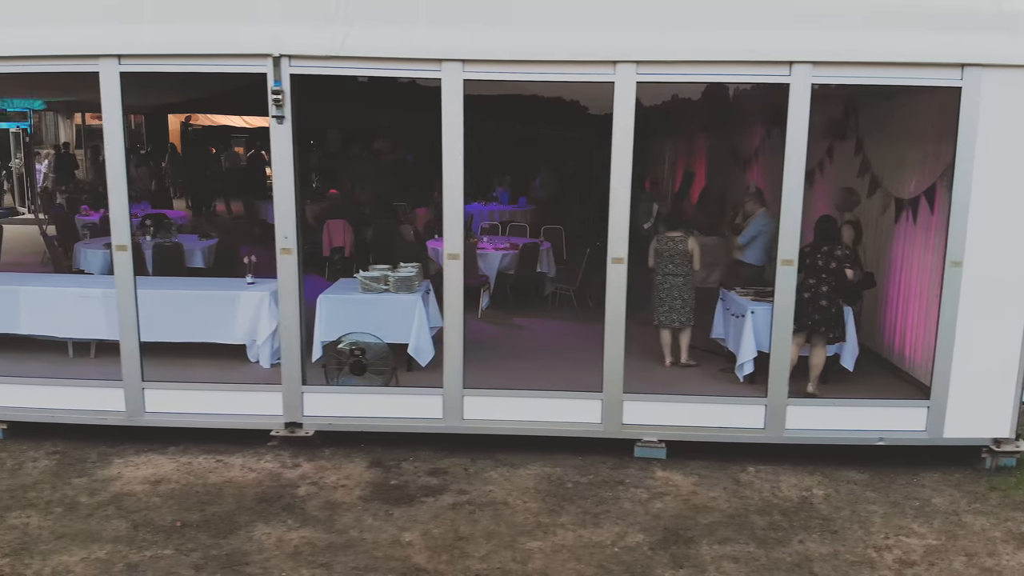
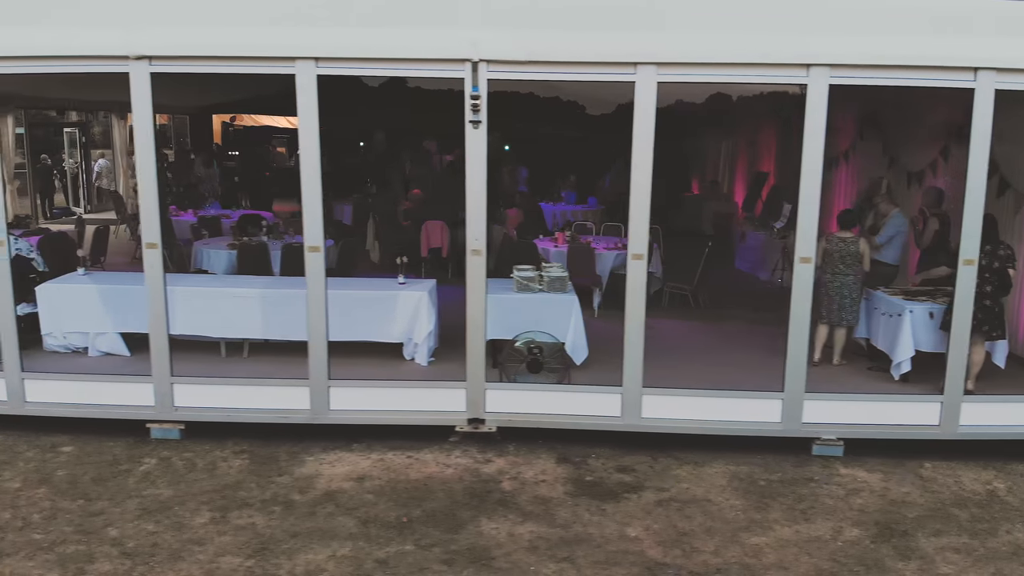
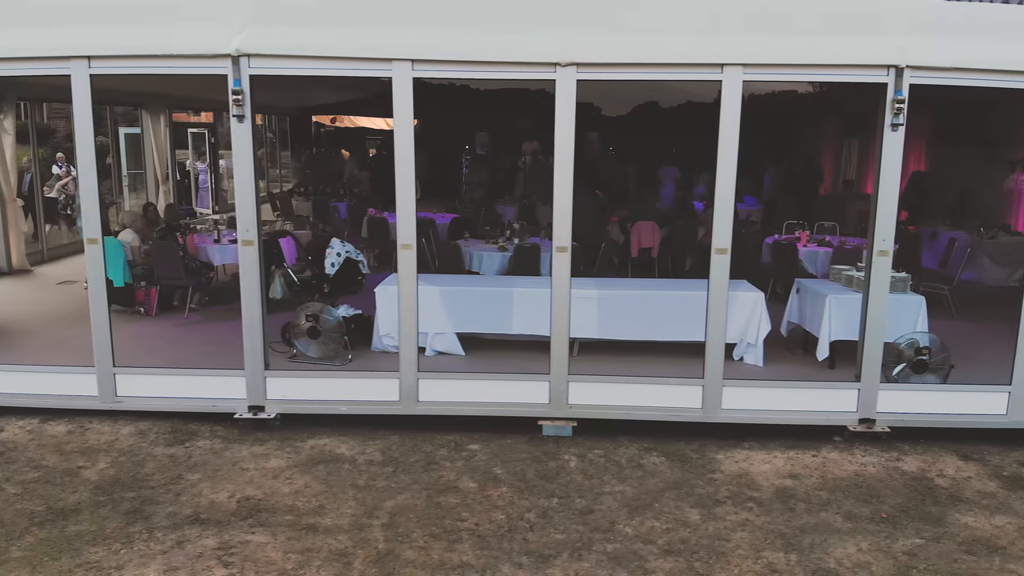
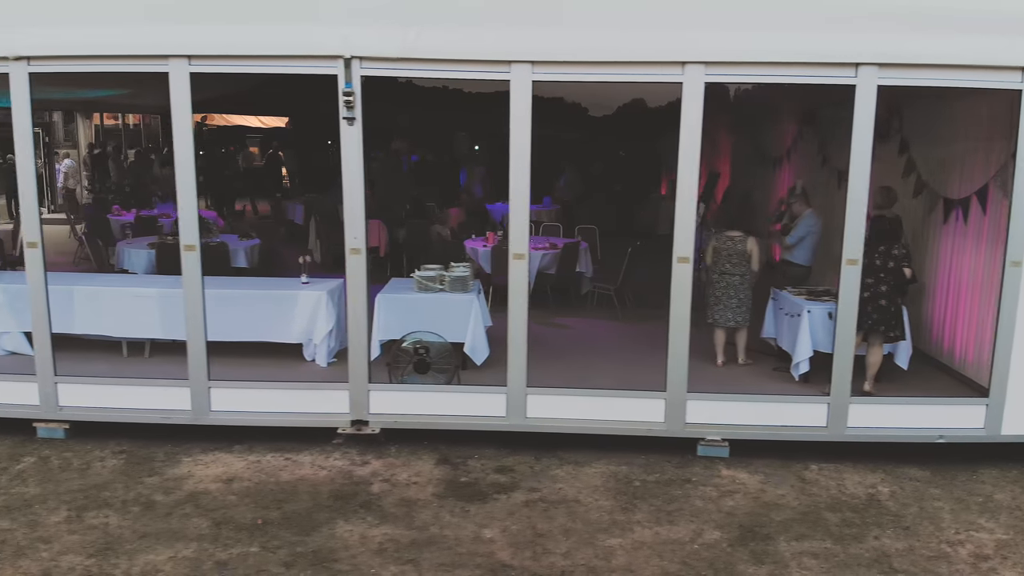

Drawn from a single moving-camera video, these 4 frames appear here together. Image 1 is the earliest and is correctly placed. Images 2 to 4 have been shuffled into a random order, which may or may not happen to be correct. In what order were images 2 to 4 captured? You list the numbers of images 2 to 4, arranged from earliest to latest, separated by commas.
4, 2, 3
